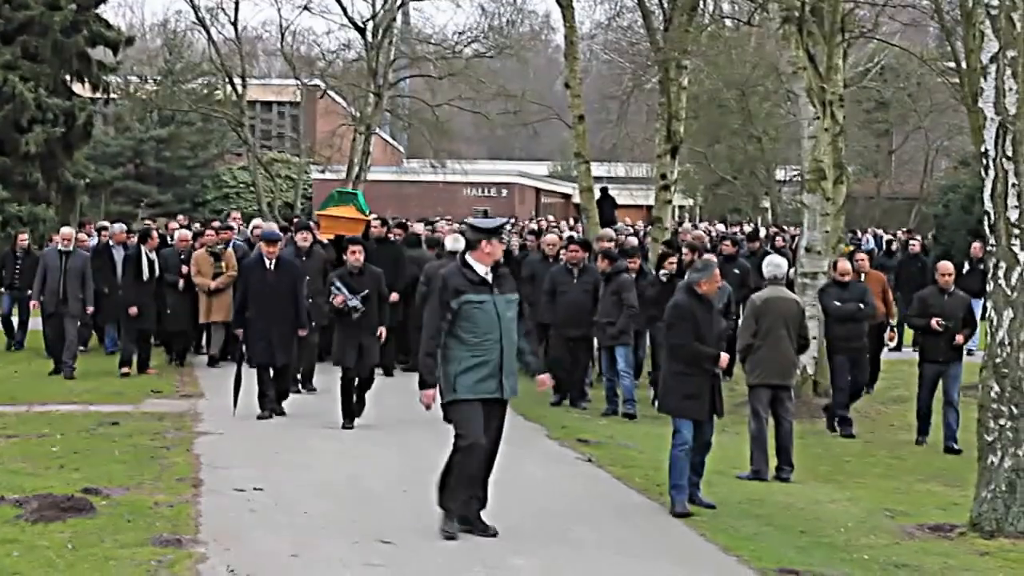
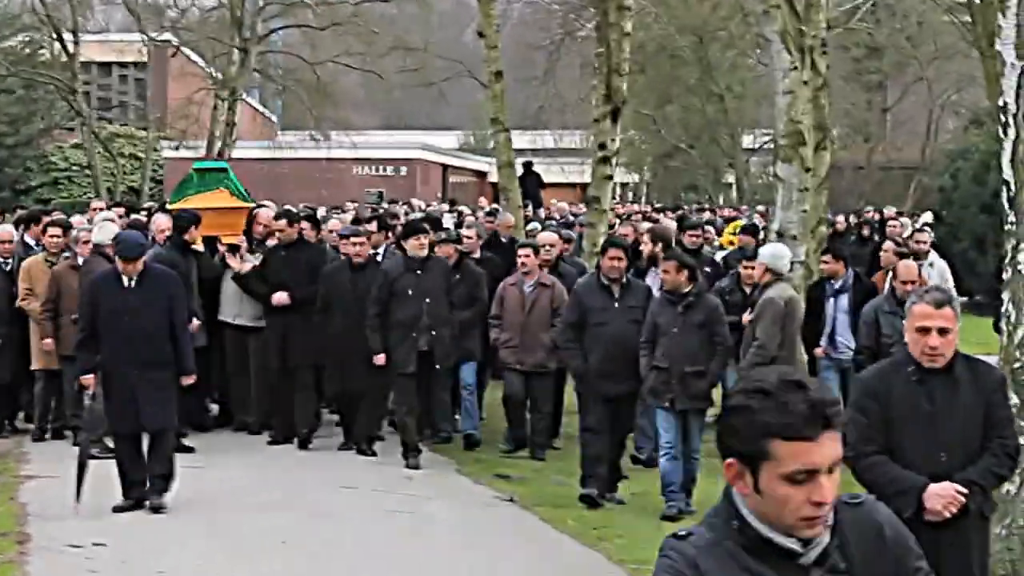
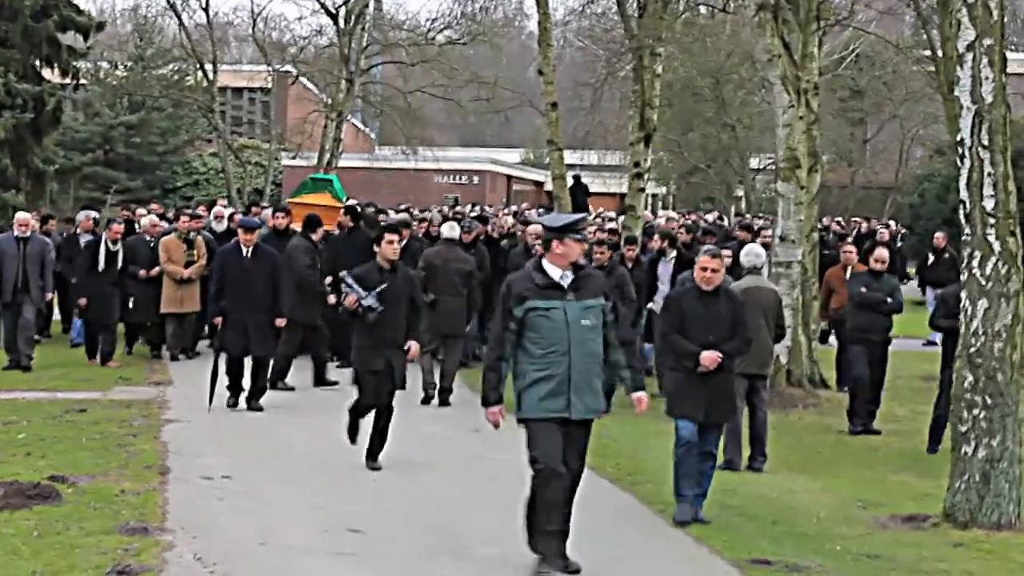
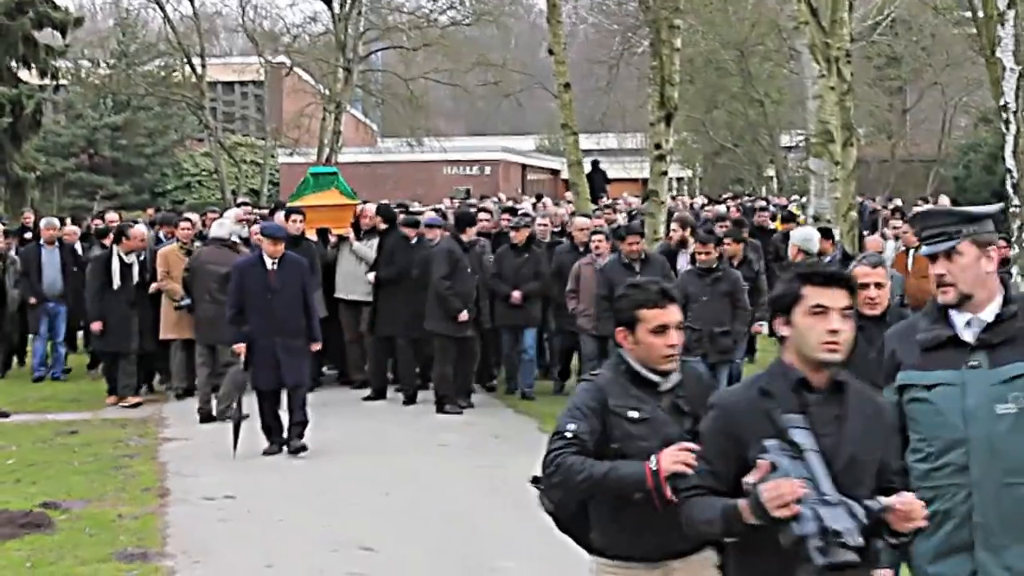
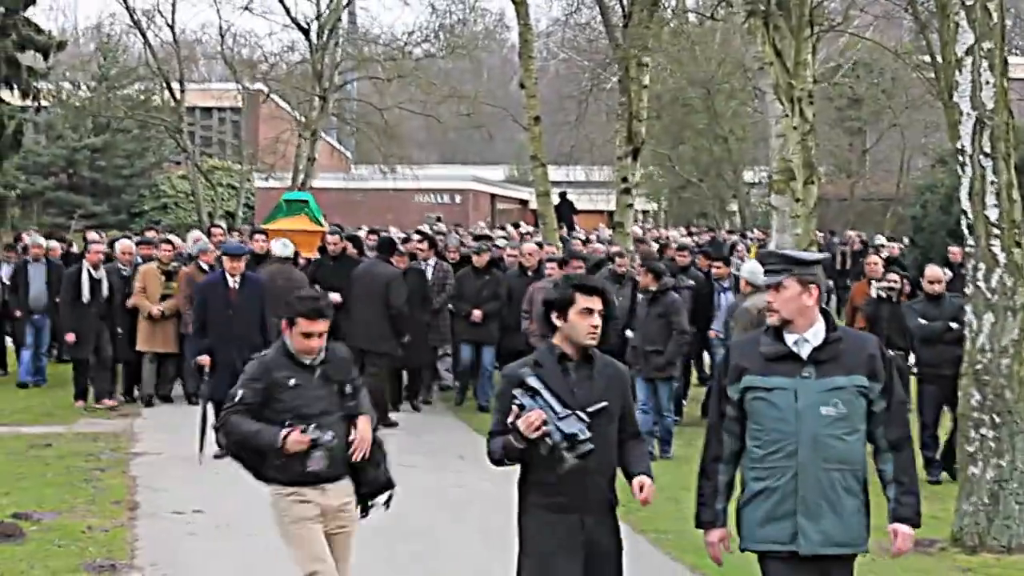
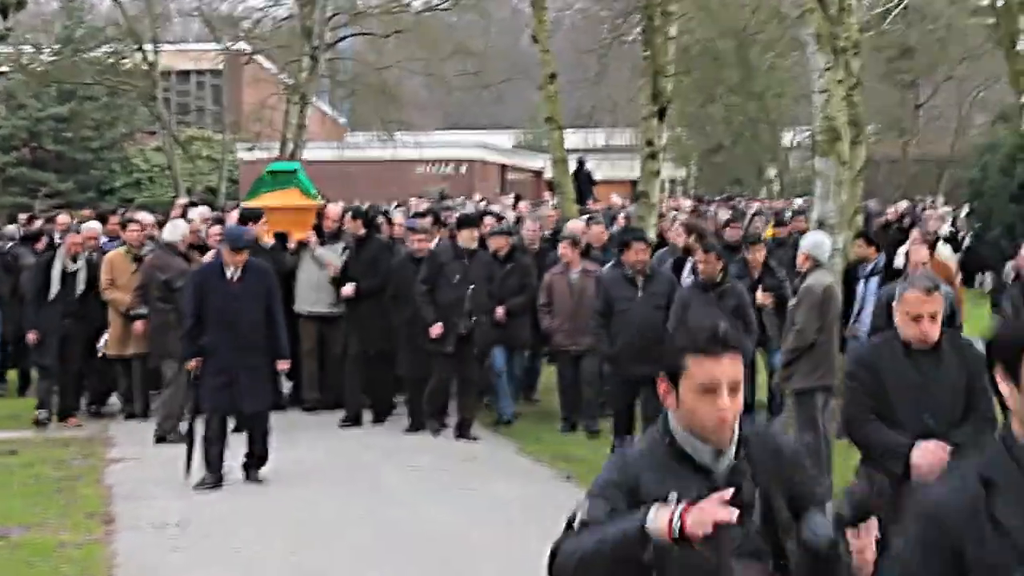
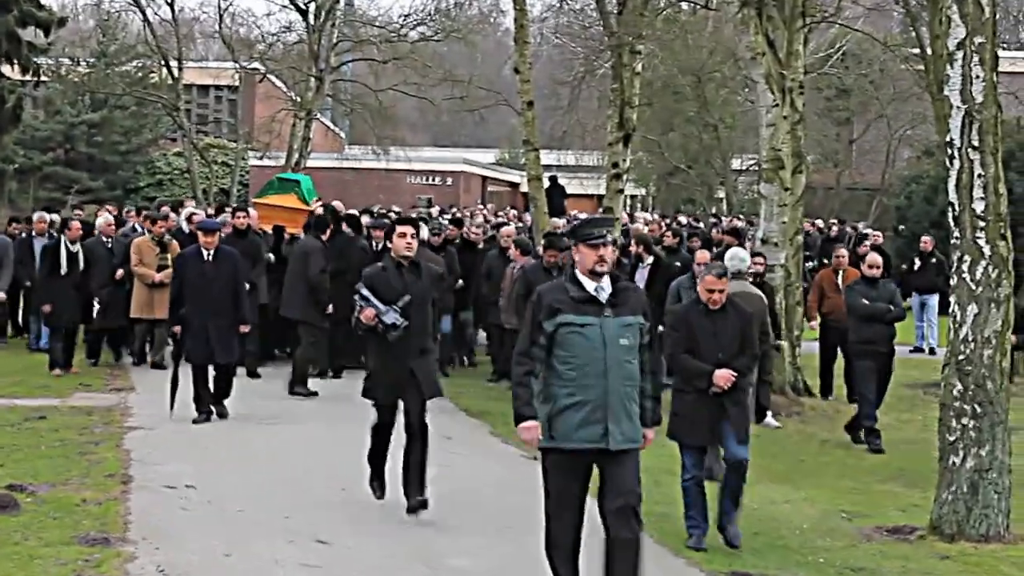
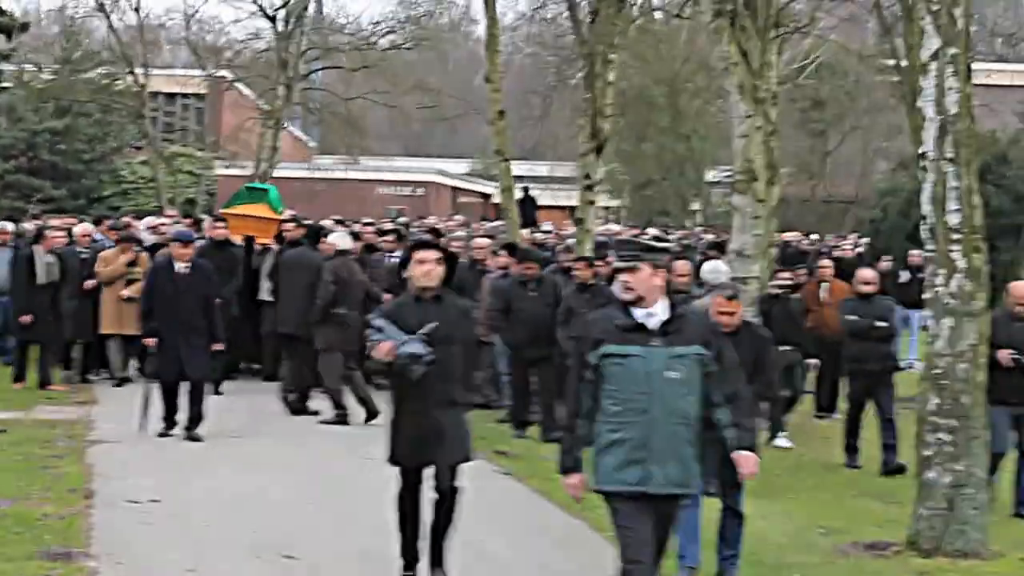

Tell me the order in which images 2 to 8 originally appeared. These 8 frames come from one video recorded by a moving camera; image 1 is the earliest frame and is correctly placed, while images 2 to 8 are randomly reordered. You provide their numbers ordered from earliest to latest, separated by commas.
3, 7, 8, 5, 4, 6, 2
